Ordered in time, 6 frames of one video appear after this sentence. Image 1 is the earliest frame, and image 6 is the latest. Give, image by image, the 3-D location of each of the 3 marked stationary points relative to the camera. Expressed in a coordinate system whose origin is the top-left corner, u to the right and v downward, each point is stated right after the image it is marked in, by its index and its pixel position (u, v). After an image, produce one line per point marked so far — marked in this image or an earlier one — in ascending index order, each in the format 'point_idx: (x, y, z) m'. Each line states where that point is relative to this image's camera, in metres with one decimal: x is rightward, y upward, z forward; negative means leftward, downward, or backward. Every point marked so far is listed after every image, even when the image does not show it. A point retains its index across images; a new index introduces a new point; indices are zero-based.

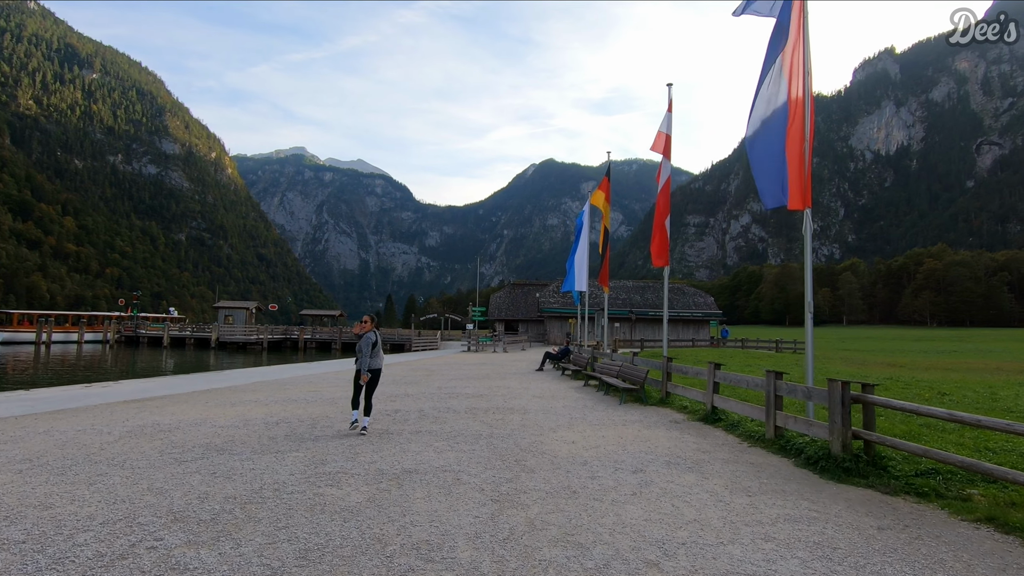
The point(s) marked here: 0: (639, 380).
0: (+2.7, -2.0, +11.5) m
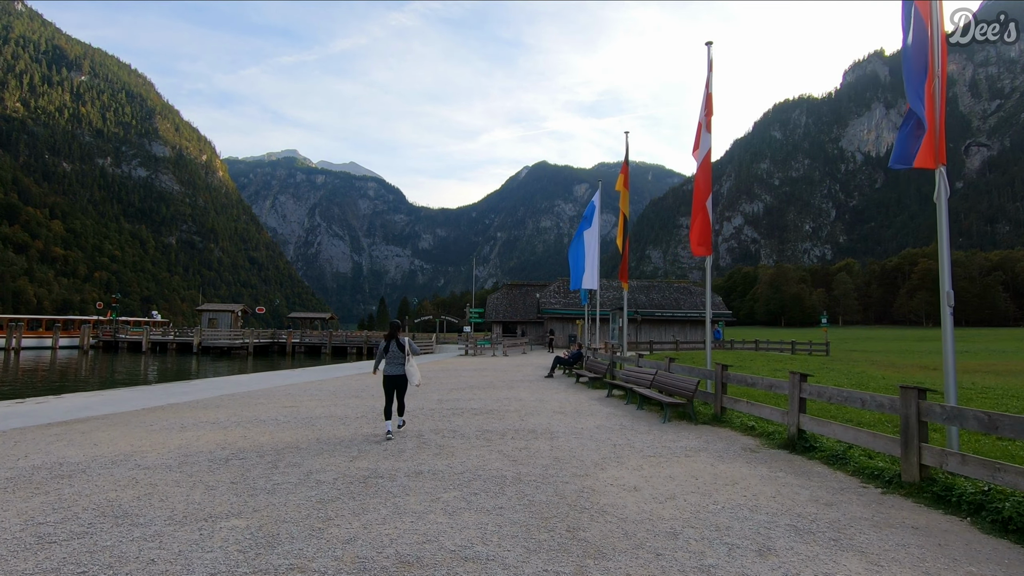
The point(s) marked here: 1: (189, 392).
0: (+3.1, -1.9, +9.4) m
1: (-8.8, -2.8, +14.8) m
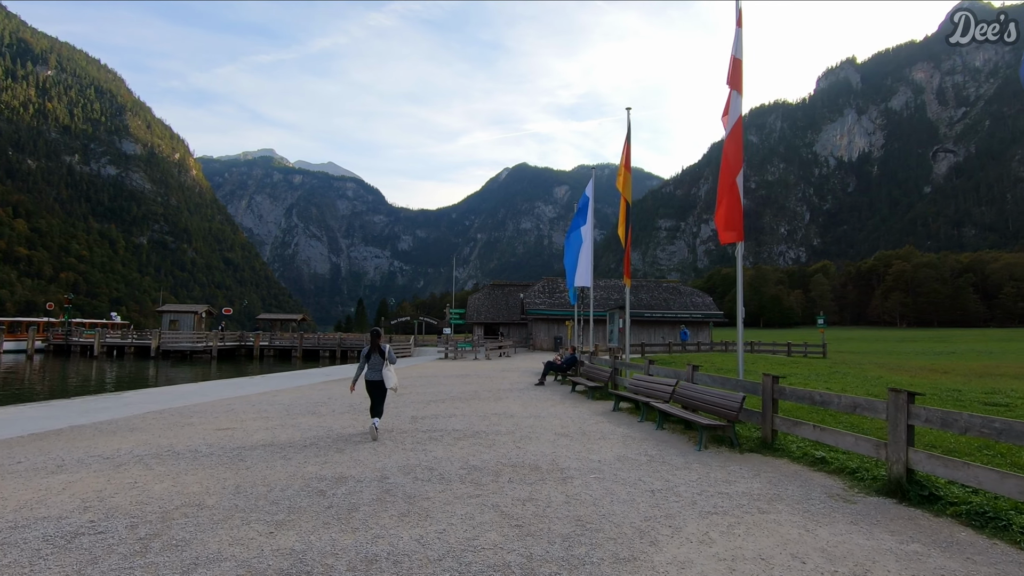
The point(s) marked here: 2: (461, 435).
0: (+3.0, -1.7, +7.4) m
1: (-9.1, -2.7, +12.3) m
2: (-0.8, -2.3, +8.5) m
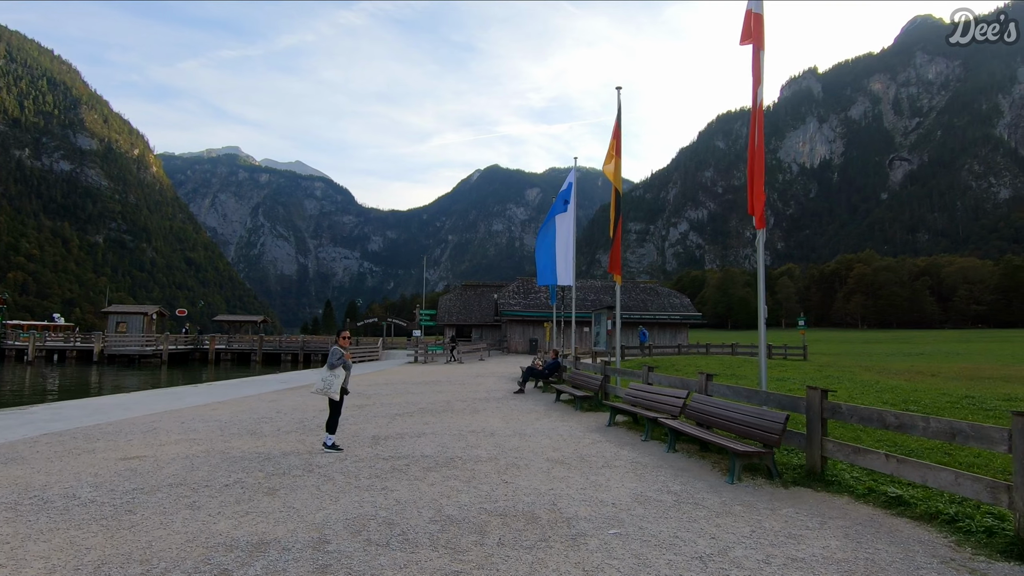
0: (+2.8, -1.6, +5.9) m
1: (-9.5, -2.6, +10.2) m
2: (-1.0, -2.2, +6.8) m
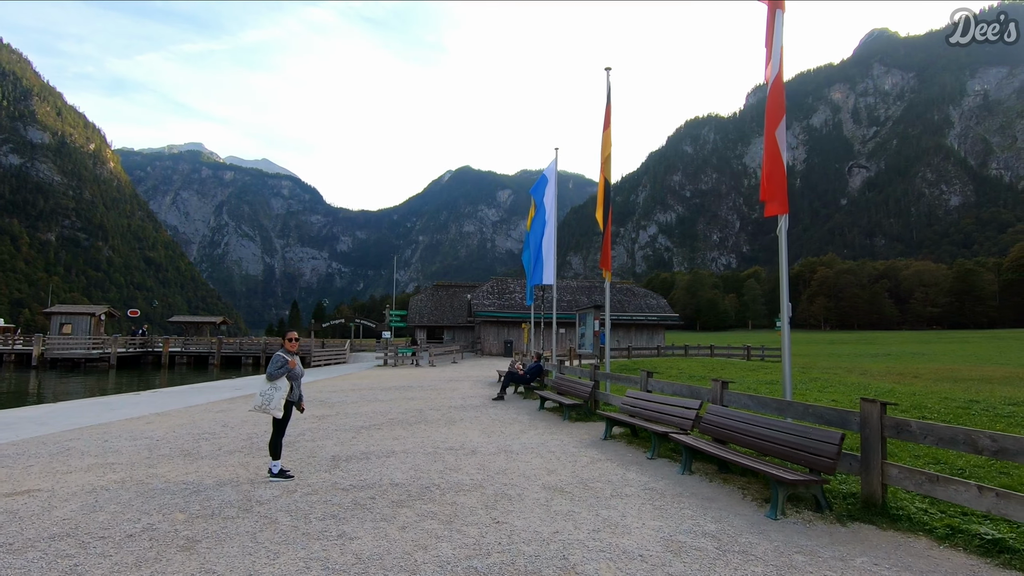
0: (+2.8, -1.6, +4.9) m
1: (-9.8, -2.5, +8.5) m
2: (-1.1, -2.1, +5.5) m
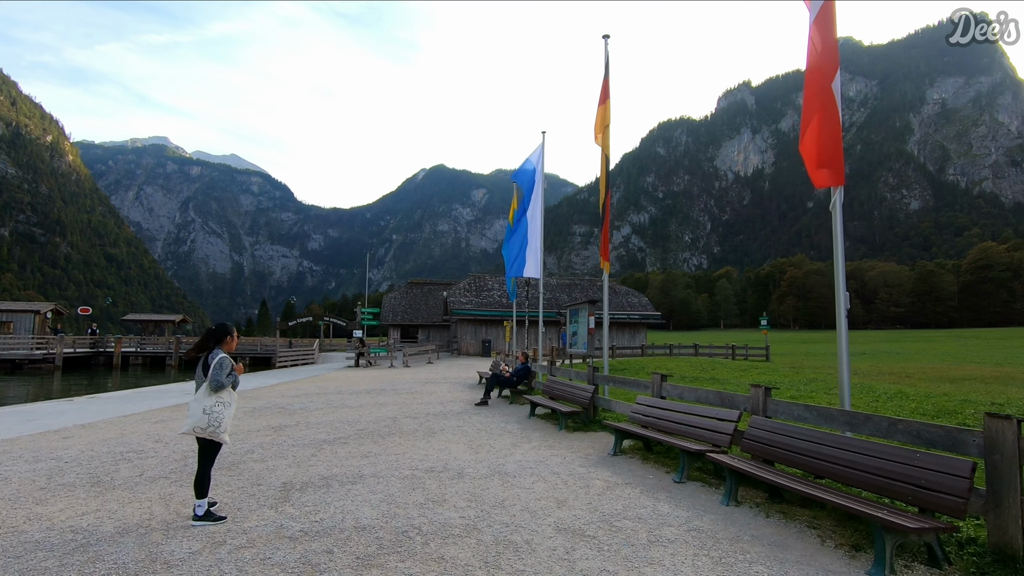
0: (+2.8, -1.4, +3.6) m
1: (-9.8, -2.3, +6.6) m
2: (-1.0, -2.0, +4.1) m
